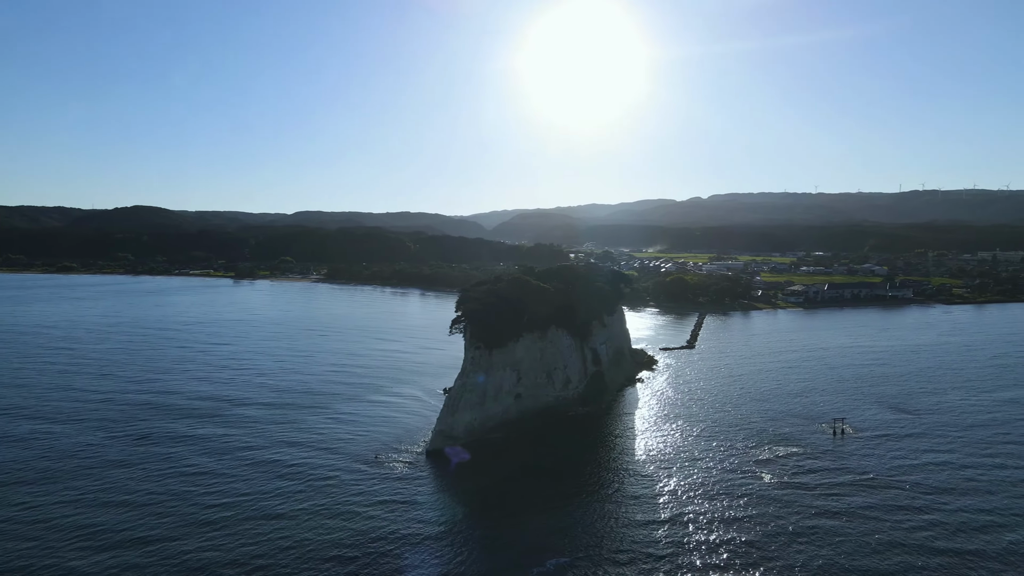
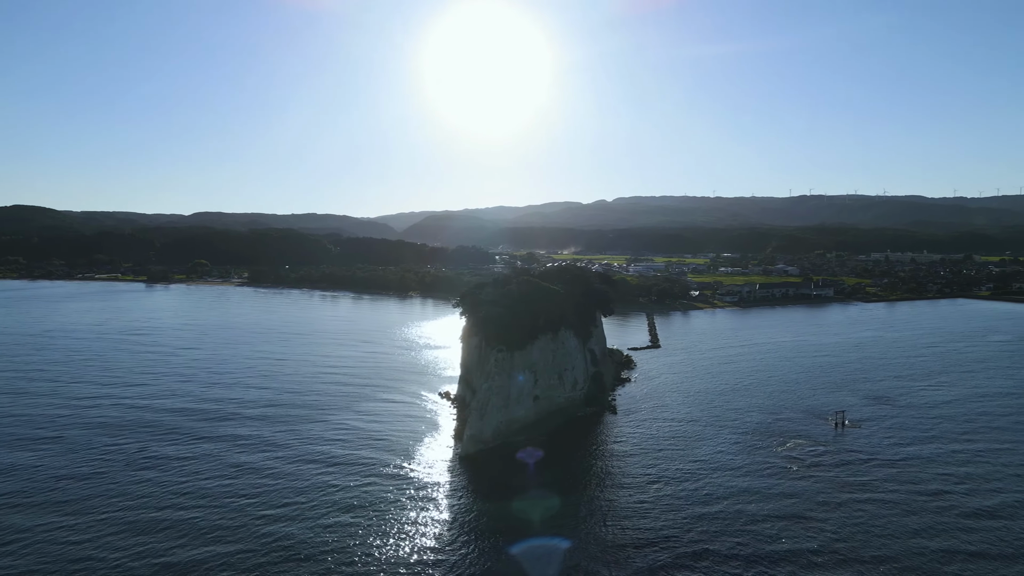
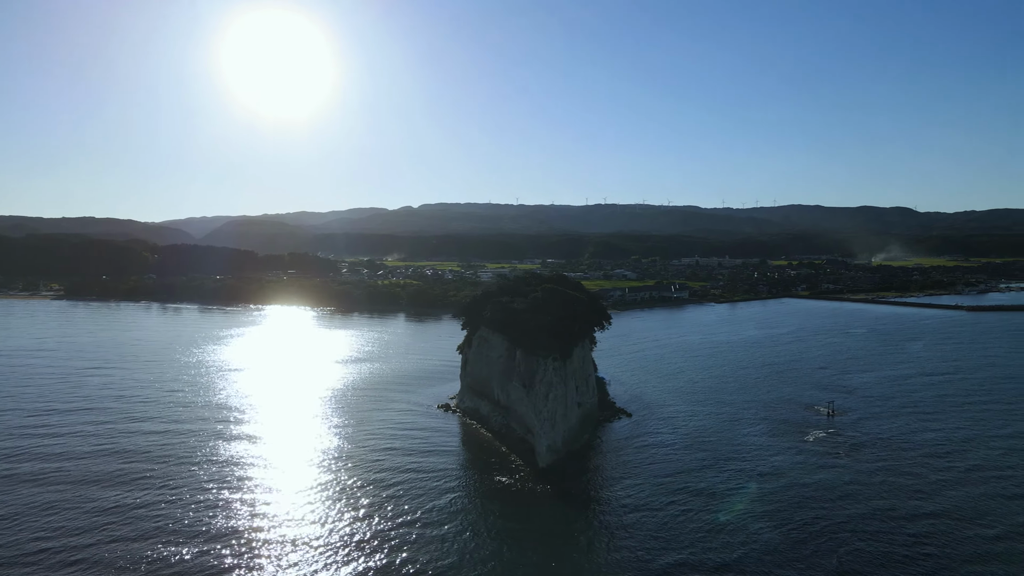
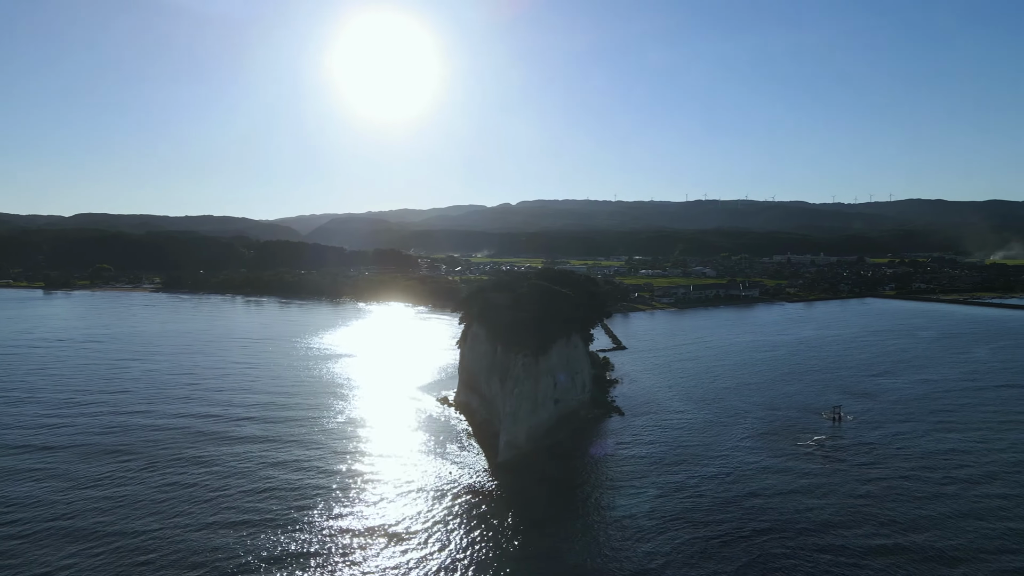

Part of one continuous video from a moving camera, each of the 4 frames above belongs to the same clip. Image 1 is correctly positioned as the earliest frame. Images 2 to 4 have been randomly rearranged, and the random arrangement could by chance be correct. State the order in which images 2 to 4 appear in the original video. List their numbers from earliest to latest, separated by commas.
2, 4, 3
